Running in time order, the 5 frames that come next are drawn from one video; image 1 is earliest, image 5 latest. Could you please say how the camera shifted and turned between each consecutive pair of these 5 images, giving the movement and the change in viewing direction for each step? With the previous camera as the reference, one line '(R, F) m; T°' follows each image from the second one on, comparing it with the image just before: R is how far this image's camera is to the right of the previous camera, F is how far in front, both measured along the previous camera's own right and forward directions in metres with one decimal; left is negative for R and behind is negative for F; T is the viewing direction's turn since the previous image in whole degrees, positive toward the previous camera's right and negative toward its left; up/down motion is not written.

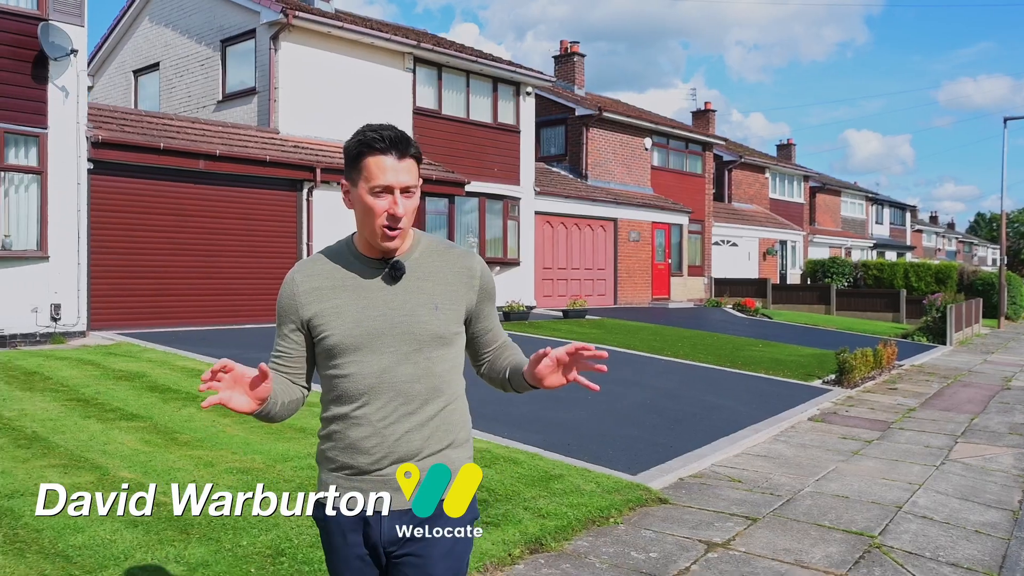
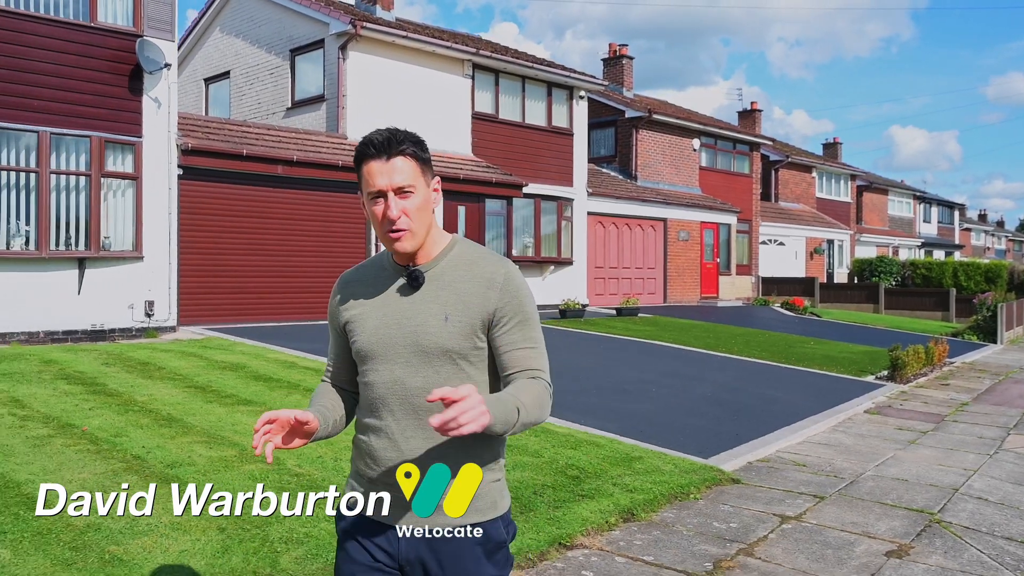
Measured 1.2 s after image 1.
(-0.4, -0.6) m; -2°
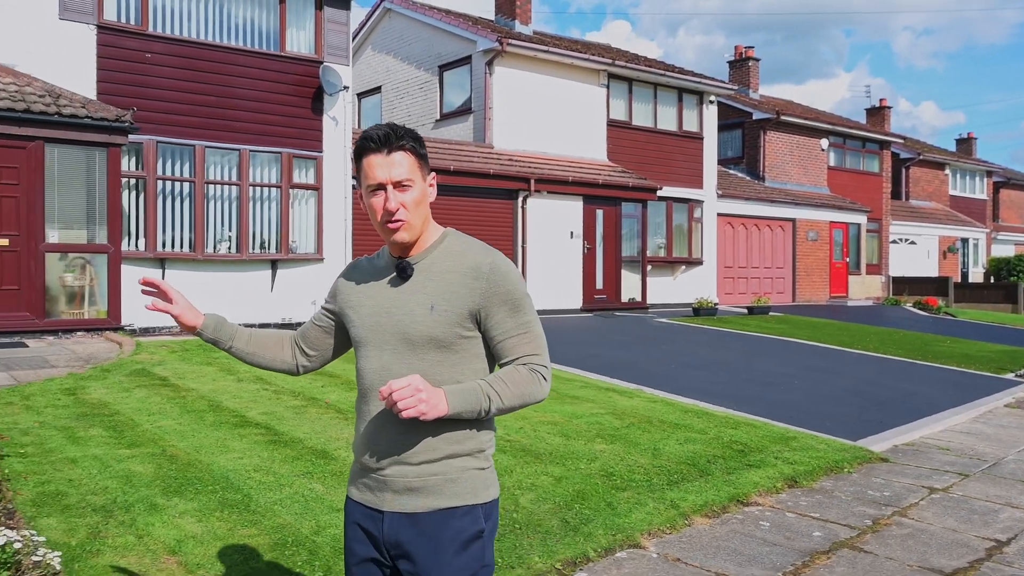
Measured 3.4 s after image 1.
(-0.5, -1.1) m; -7°
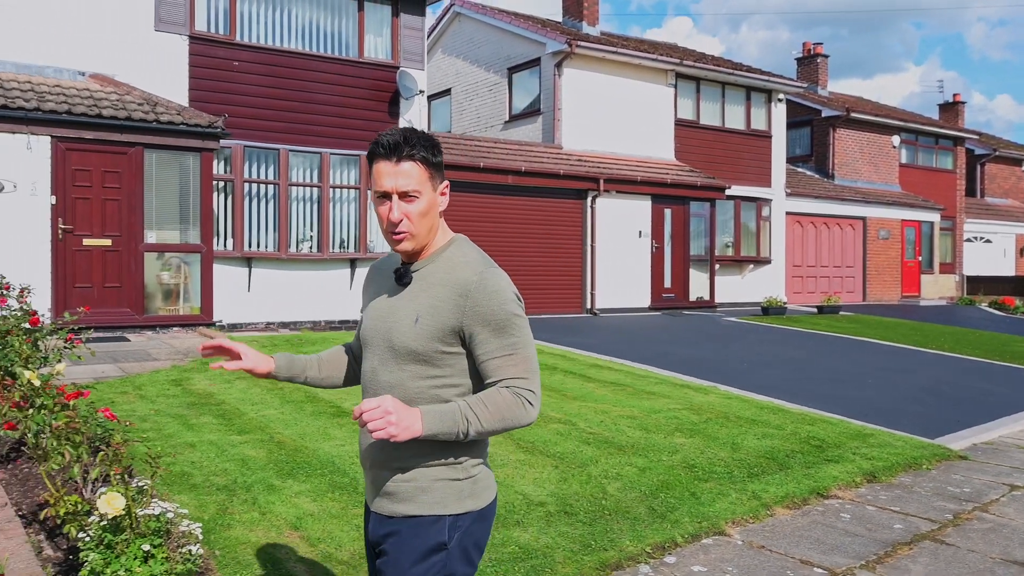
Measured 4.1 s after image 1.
(-0.2, -0.3) m; -4°
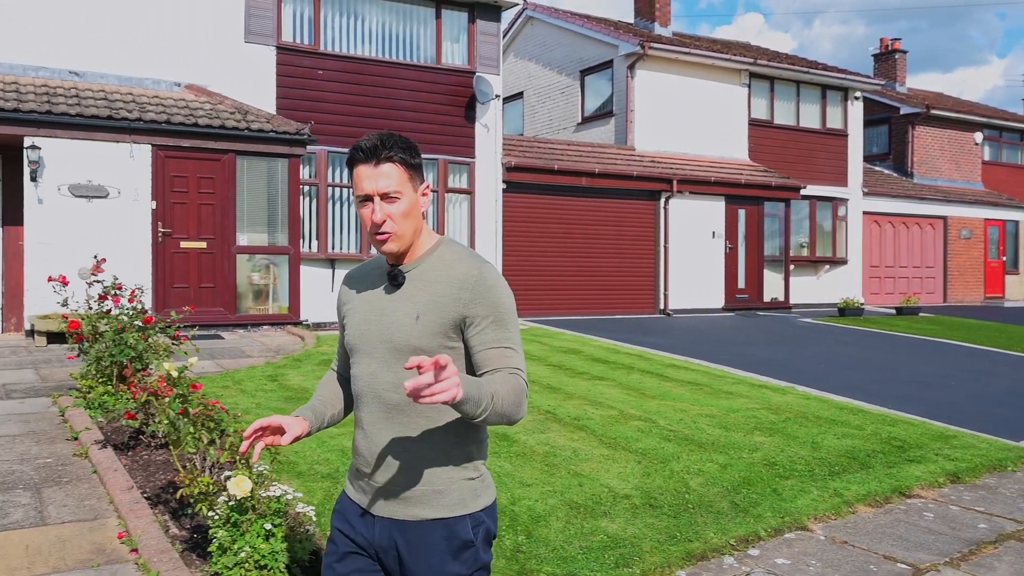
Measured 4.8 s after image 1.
(-0.1, -0.2) m; -4°
